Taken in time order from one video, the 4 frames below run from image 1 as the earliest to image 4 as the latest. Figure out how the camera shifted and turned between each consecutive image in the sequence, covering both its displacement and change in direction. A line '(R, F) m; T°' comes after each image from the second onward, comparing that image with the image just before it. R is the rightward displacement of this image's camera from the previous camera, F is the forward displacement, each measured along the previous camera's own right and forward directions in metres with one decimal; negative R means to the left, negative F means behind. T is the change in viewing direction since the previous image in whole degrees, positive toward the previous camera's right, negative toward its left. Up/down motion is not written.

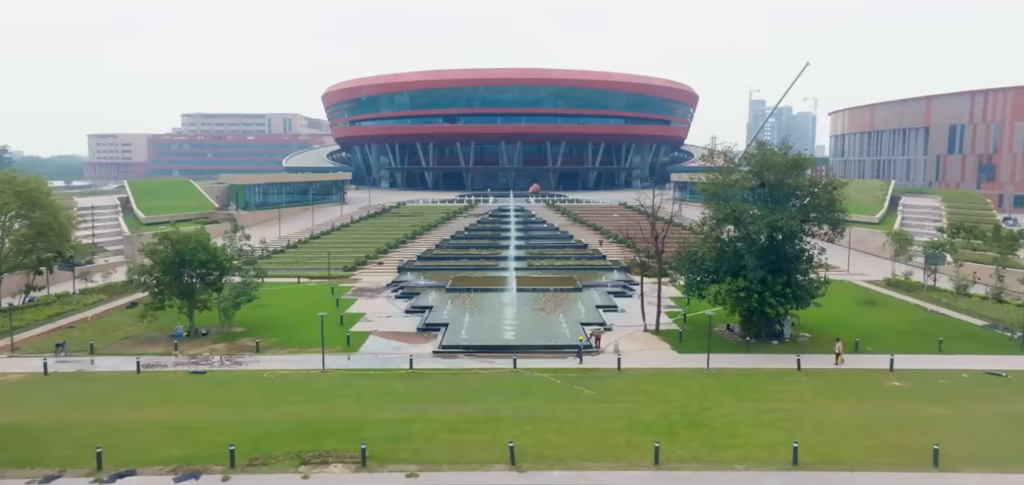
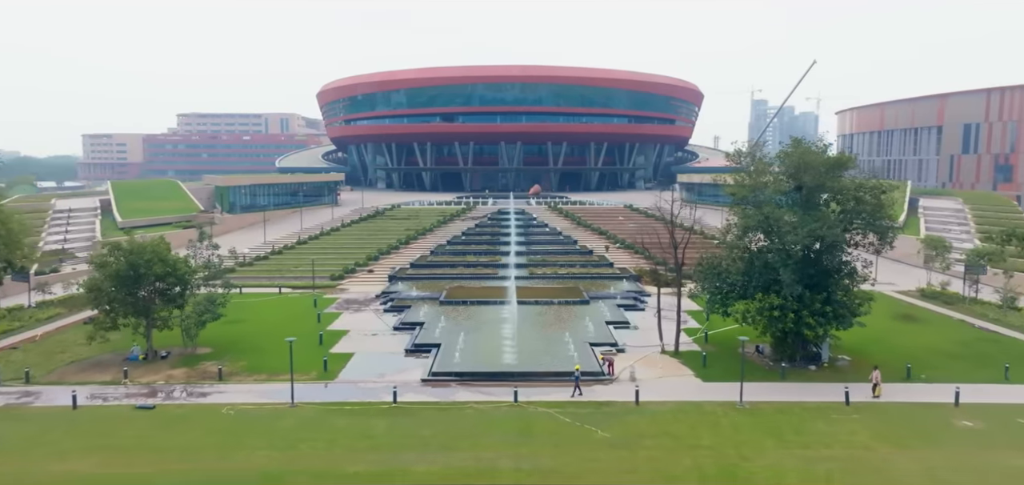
(0.0, +2.2) m; 0°
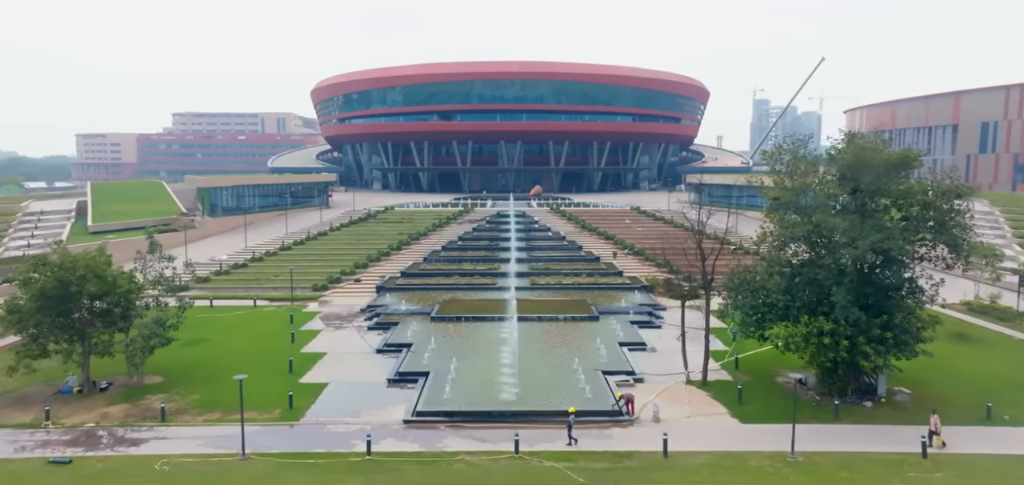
(0.0, +2.5) m; 0°
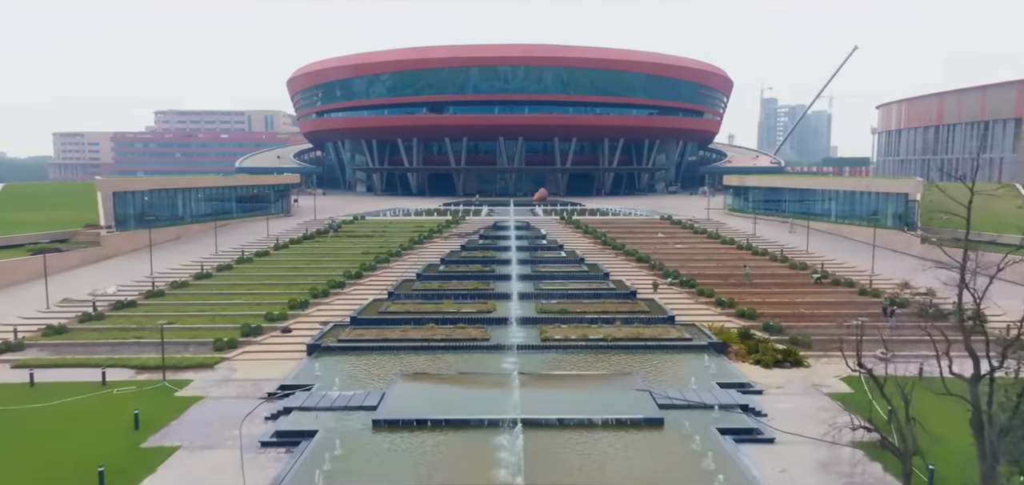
(0.0, +8.6) m; 0°
